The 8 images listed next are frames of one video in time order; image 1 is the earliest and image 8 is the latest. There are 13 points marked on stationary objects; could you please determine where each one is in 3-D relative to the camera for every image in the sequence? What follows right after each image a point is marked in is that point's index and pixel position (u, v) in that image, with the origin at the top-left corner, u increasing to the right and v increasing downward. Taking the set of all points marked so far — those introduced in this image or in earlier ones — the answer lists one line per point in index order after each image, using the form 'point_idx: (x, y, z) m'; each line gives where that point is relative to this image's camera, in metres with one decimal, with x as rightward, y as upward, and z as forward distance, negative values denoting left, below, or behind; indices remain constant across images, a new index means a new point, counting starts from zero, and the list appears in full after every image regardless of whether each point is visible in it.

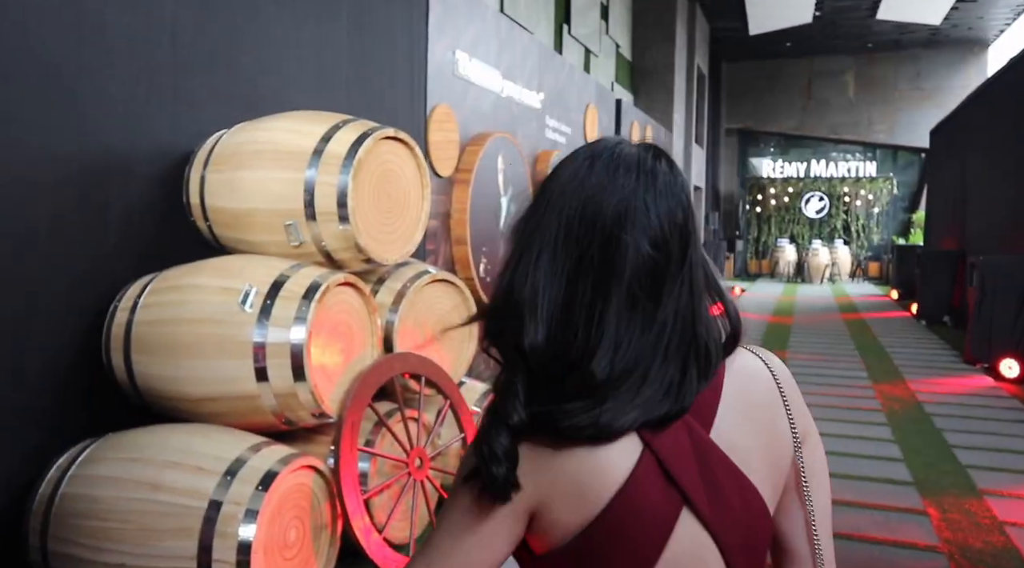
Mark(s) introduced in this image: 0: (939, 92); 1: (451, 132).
0: (+9.0, +4.1, +16.0) m
1: (-0.3, +0.9, +4.3) m
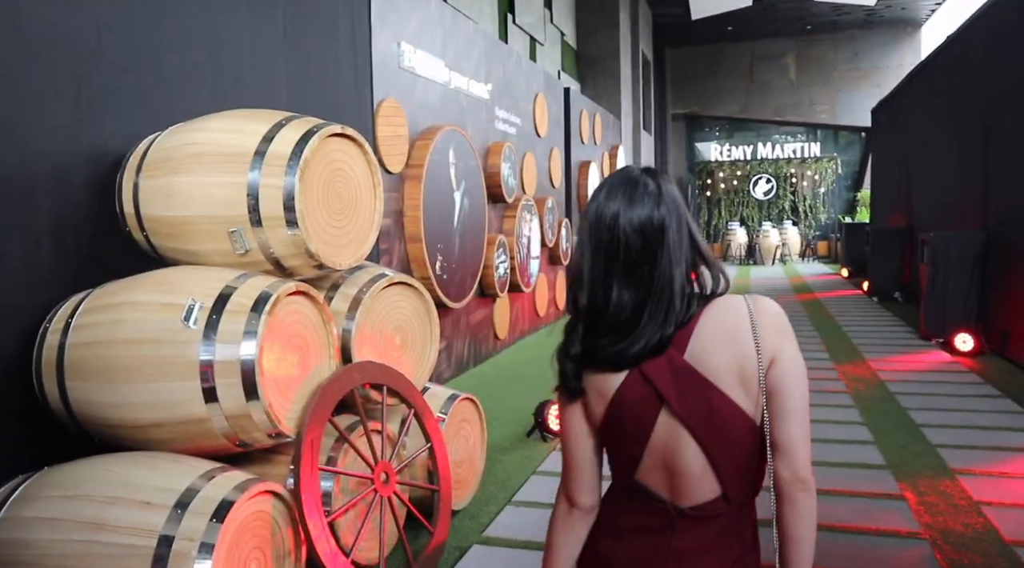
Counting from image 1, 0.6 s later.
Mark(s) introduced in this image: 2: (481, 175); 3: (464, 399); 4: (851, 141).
0: (+7.9, +4.6, +16.3) m
1: (-0.6, +0.9, +4.1) m
2: (-0.2, +0.8, +5.3) m
3: (-0.2, -0.4, +2.7) m
4: (+7.5, +3.2, +16.7) m
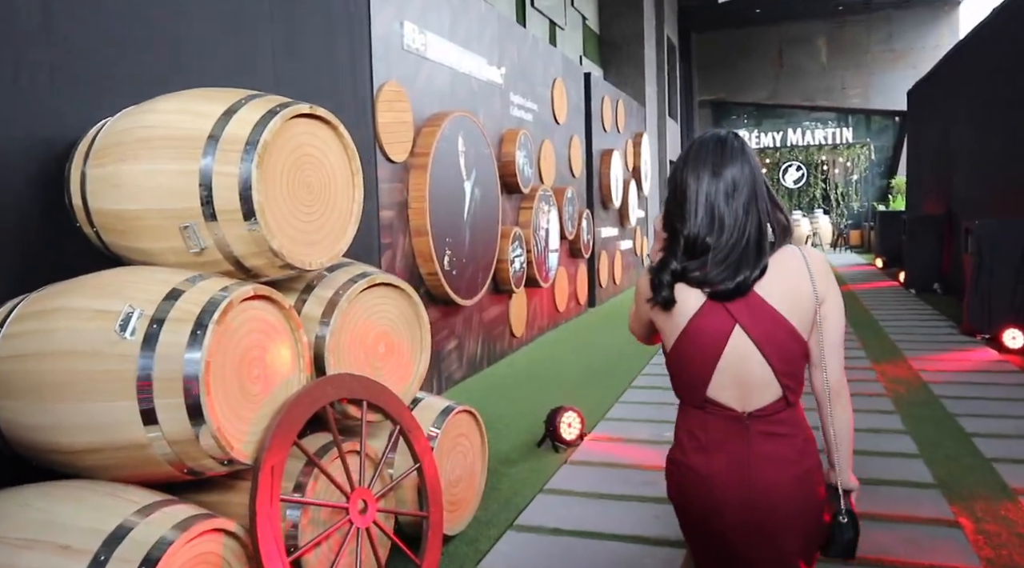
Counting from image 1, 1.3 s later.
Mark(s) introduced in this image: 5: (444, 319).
0: (+8.4, +4.8, +15.7) m
1: (-0.6, +0.9, +3.9) m
2: (-0.1, +0.8, +5.0) m
3: (-0.2, -0.4, +2.4) m
4: (+7.9, +3.4, +16.1) m
5: (-0.4, -0.2, +4.5) m
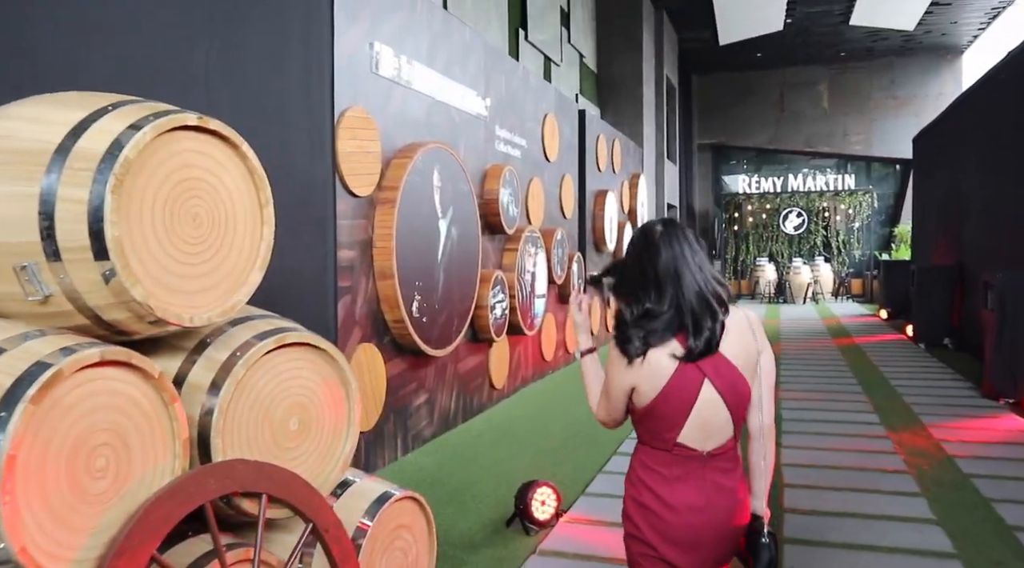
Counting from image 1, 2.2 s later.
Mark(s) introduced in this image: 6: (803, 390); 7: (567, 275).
0: (+8.3, +3.8, +15.5) m
1: (-0.7, +0.7, +3.5) m
2: (-0.2, +0.5, +4.6) m
3: (-0.3, -0.6, +2.0) m
4: (+7.9, +2.3, +15.9) m
5: (-0.5, -0.5, +4.0) m
6: (+2.2, -0.8, +5.7) m
7: (+0.5, +0.1, +6.7) m
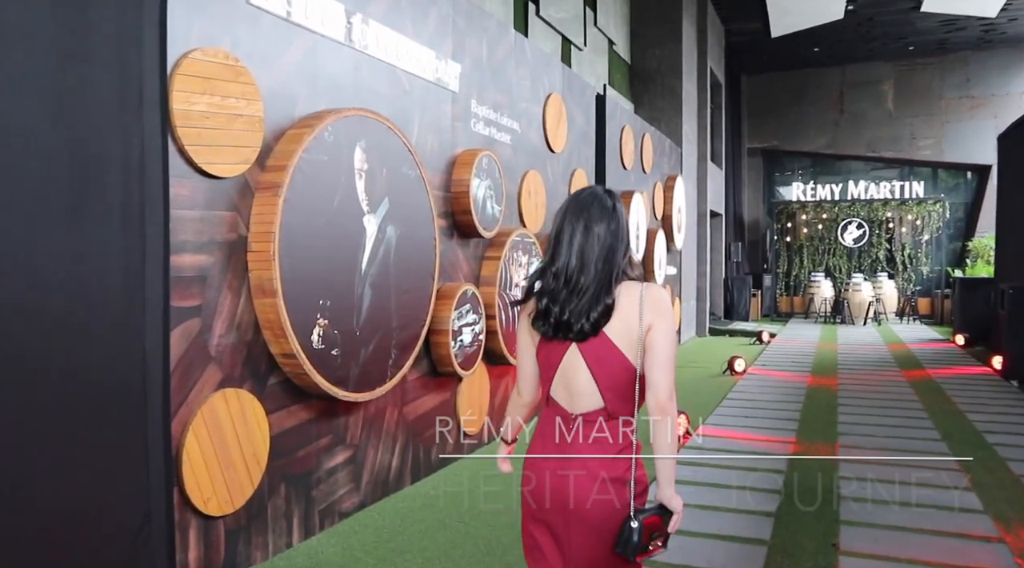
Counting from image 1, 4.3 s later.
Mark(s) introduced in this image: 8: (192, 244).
0: (+8.9, +3.4, +13.9) m
1: (-0.9, +0.6, +2.4) m
2: (-0.4, +0.4, +3.5) m
3: (-0.6, -0.6, +0.8) m
4: (+8.5, +1.9, +14.3) m
5: (-0.7, -0.5, +2.9) m
6: (+2.1, -1.0, +4.4) m
7: (+0.5, -0.1, +5.6) m
8: (-1.0, +0.1, +2.3) m
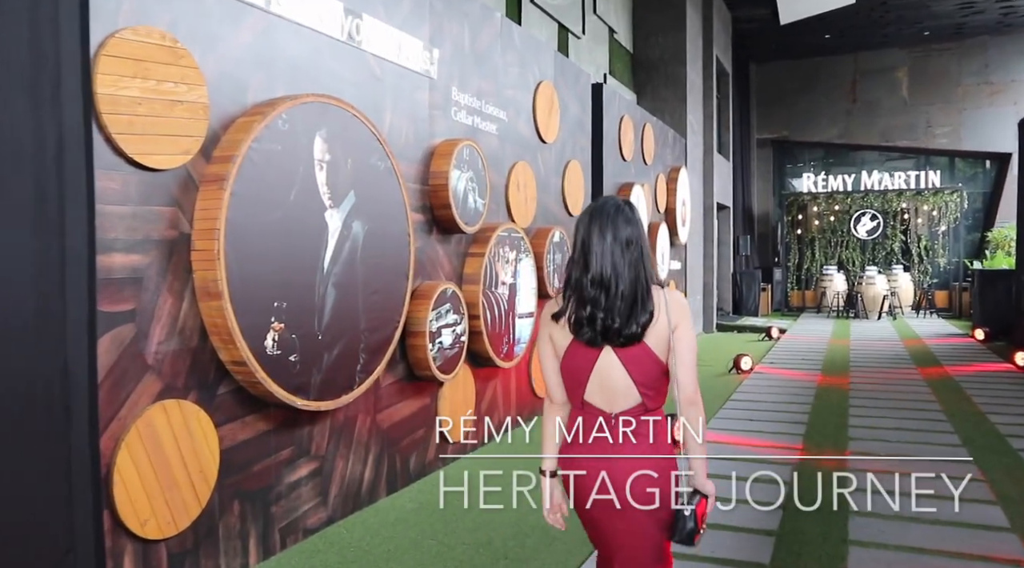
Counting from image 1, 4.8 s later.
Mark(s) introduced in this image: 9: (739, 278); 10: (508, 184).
0: (+9.0, +3.5, +13.5) m
1: (-1.0, +0.6, +2.2) m
2: (-0.5, +0.4, +3.3) m
3: (-0.8, -0.6, +0.6) m
4: (+8.5, +2.1, +13.9) m
5: (-0.8, -0.5, +2.7) m
6: (+2.0, -0.9, +4.1) m
7: (+0.4, 0.0, +5.3) m
8: (-1.1, +0.1, +2.1) m
9: (+4.0, +0.1, +13.1) m
10: (0.0, +0.6, +4.5) m
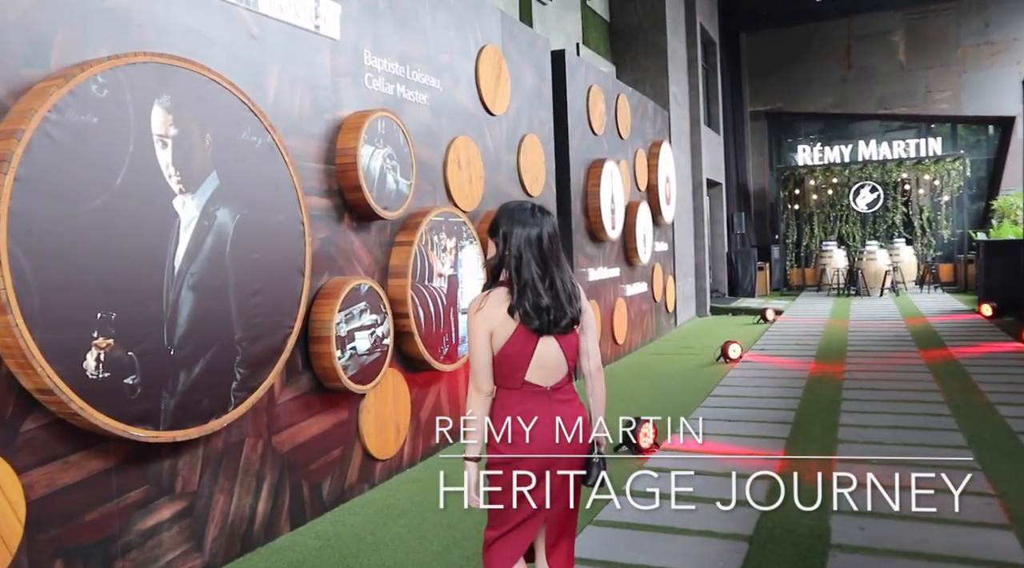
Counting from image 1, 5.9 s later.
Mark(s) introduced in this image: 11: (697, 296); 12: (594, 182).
0: (+8.6, +4.0, +12.8) m
1: (-1.3, +0.6, +1.7) m
2: (-0.8, +0.4, +2.8) m
3: (-1.1, -0.7, +0.1) m
4: (+8.2, +2.6, +13.3) m
5: (-1.1, -0.6, +2.2) m
6: (+1.7, -0.8, +3.6) m
7: (+0.1, 0.0, +4.8) m
8: (-1.4, +0.1, +1.6) m
9: (+3.7, +0.4, +12.5) m
10: (-0.4, +0.7, +4.0) m
11: (+2.6, -0.2, +10.5) m
12: (+0.7, +0.8, +6.2) m
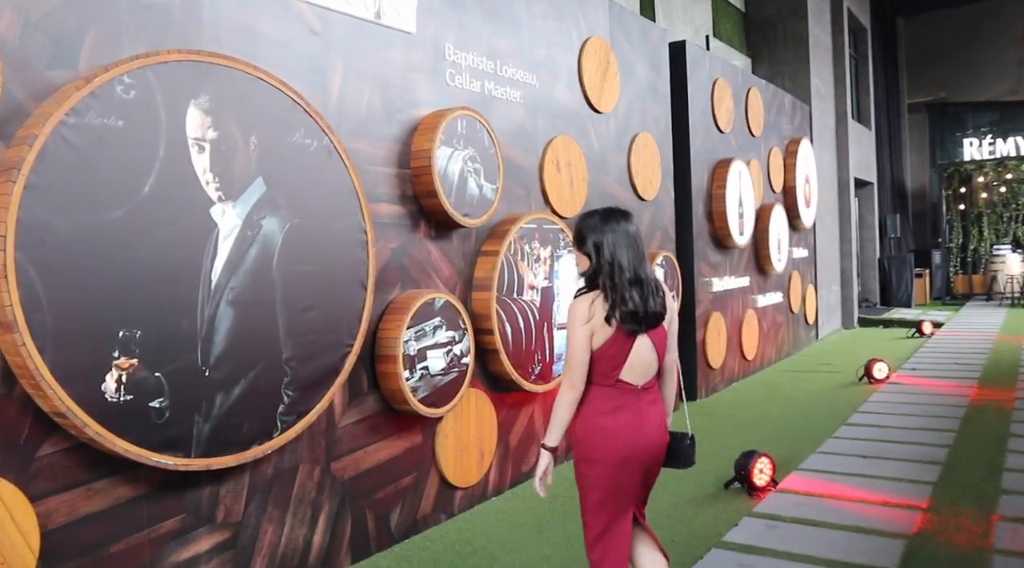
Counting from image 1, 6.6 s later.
0: (+10.6, +3.8, +10.8) m
1: (-1.2, +0.5, +1.6) m
2: (-0.5, +0.4, +2.6) m
3: (-1.3, -0.7, 0.0) m
4: (+10.3, +2.4, +11.3) m
5: (-0.9, -0.6, +2.1) m
6: (+2.1, -0.9, +2.9) m
7: (+0.7, 0.0, +4.4) m
8: (-1.4, 0.0, +1.5) m
9: (+5.7, +0.3, +11.3) m
10: (+0.1, +0.6, +3.6) m
11: (+4.2, -0.3, +9.5) m
12: (+1.6, +0.8, +5.7) m
